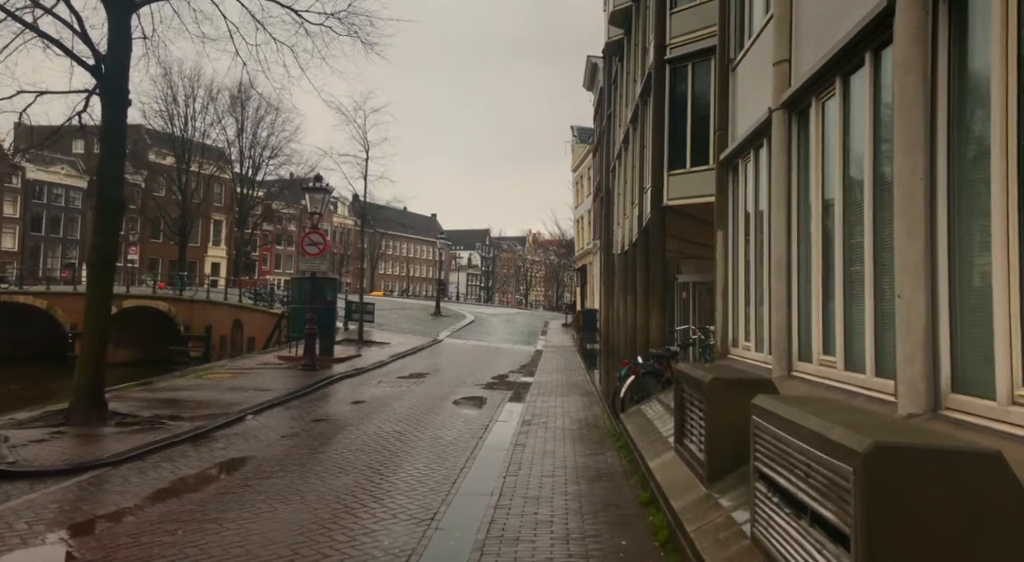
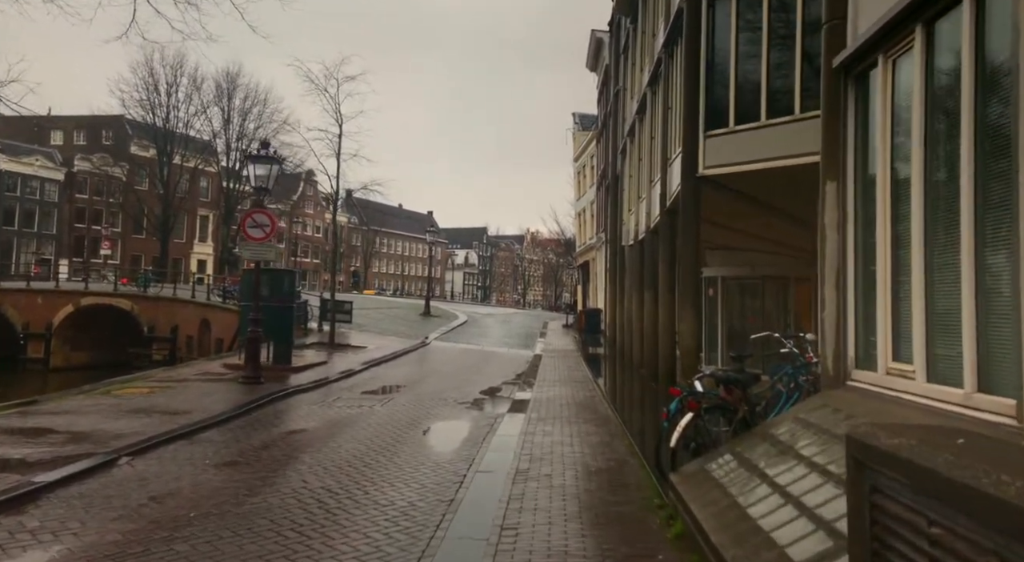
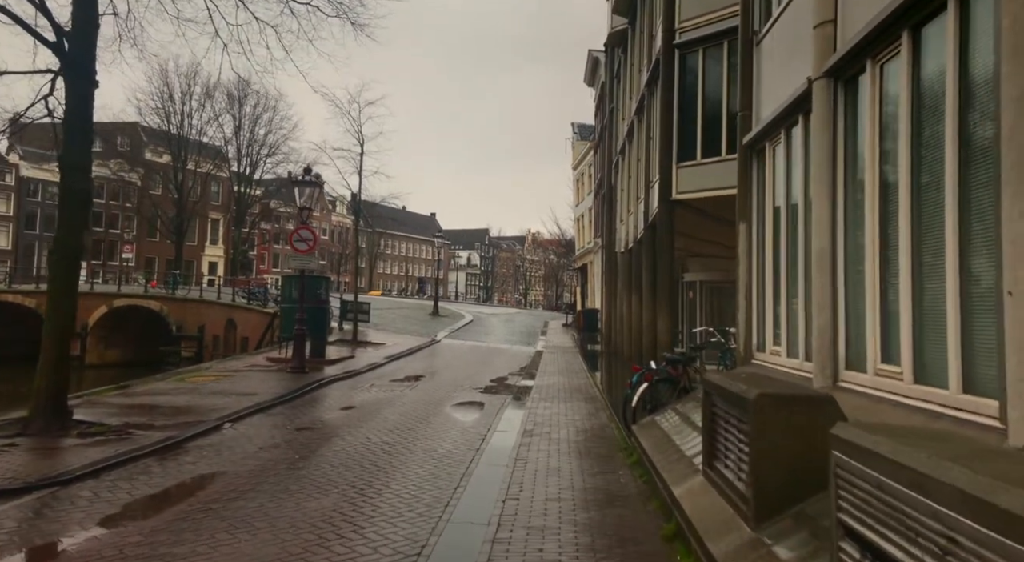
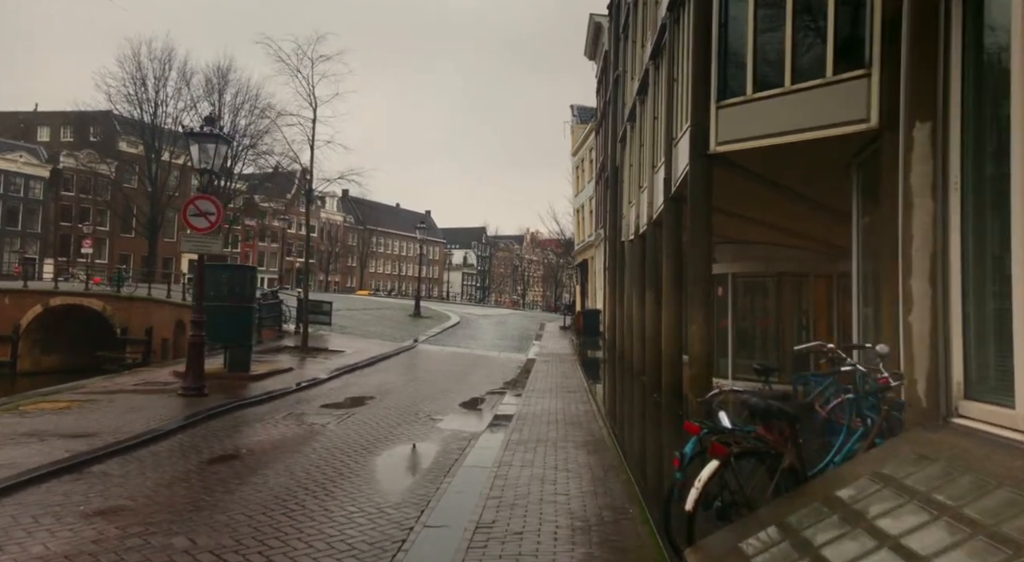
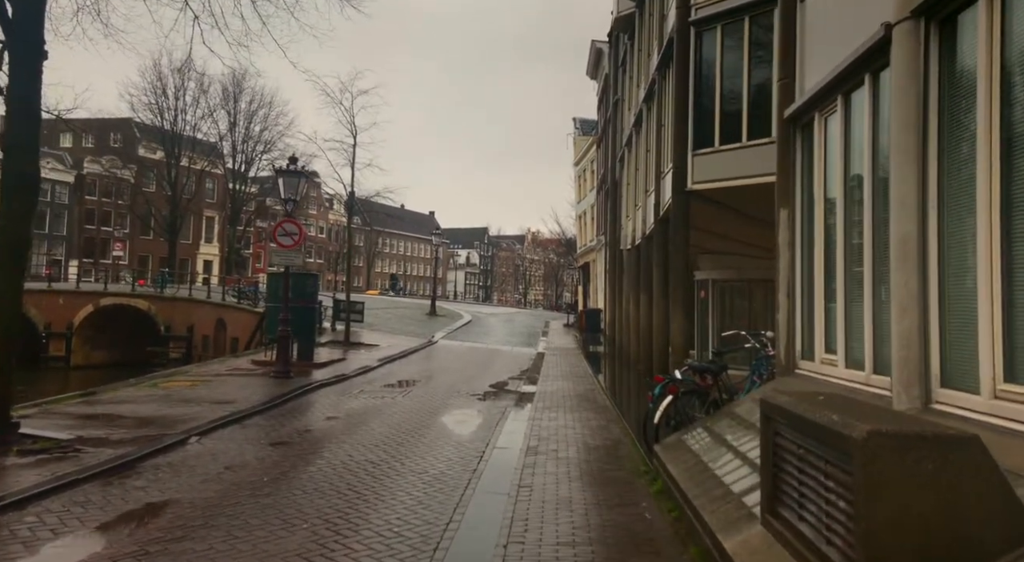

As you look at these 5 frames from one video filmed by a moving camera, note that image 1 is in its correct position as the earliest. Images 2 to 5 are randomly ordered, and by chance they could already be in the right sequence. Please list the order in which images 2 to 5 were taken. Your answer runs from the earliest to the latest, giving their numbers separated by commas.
3, 5, 2, 4
